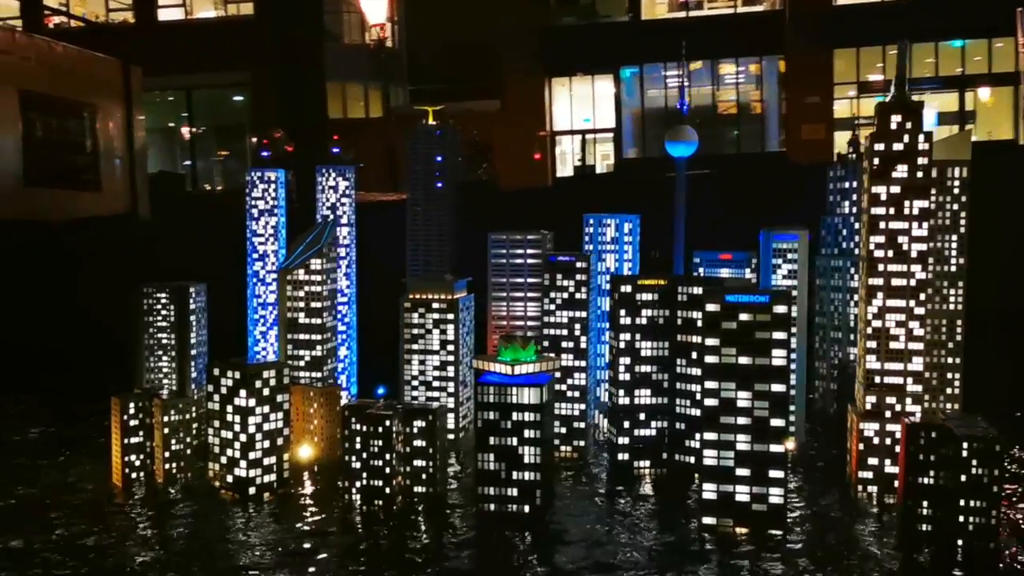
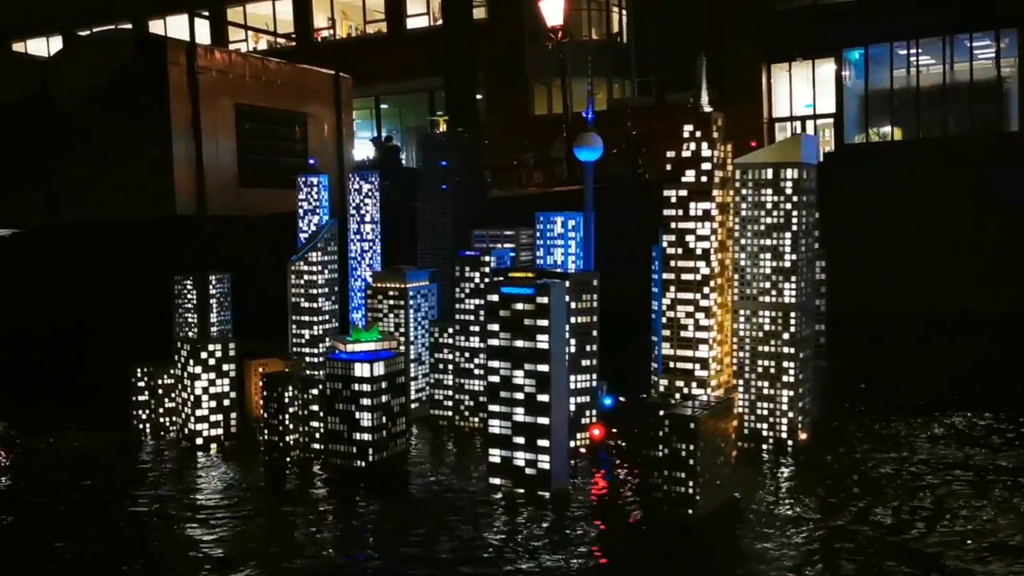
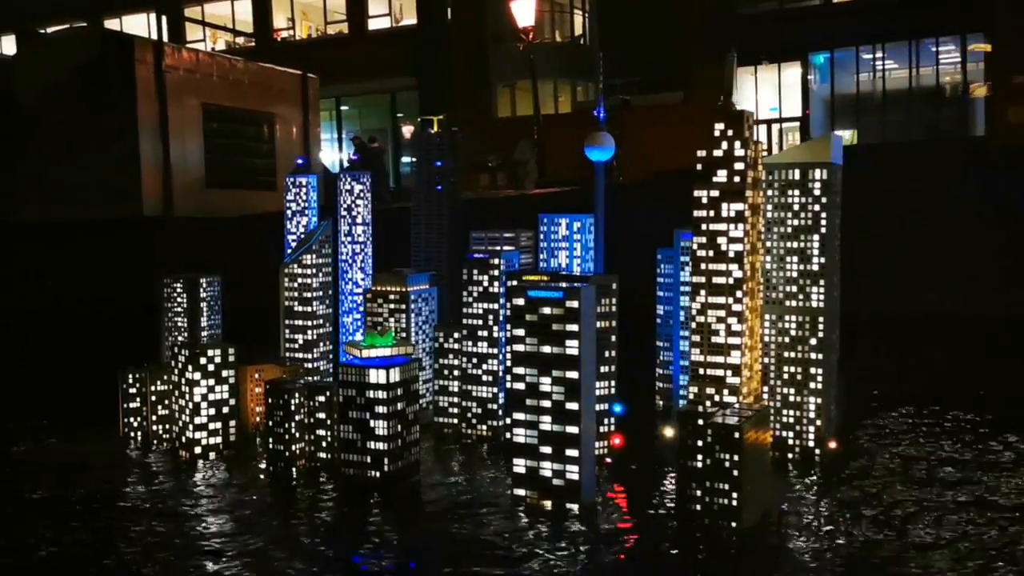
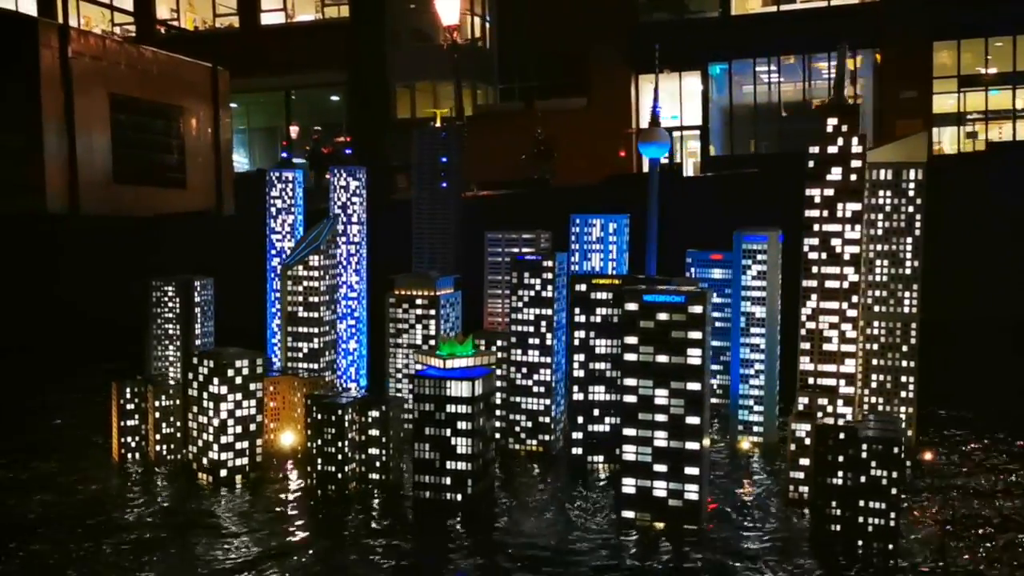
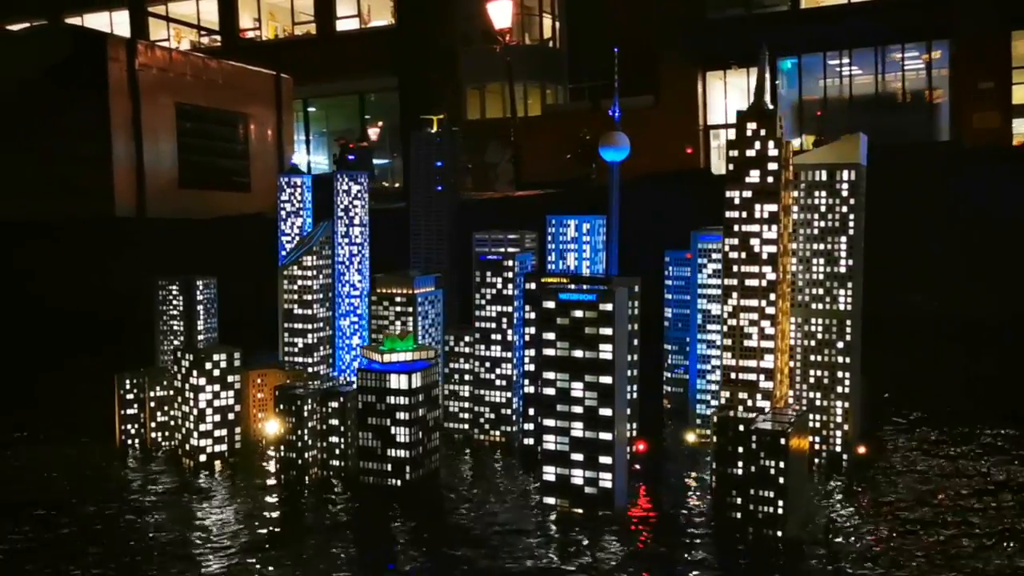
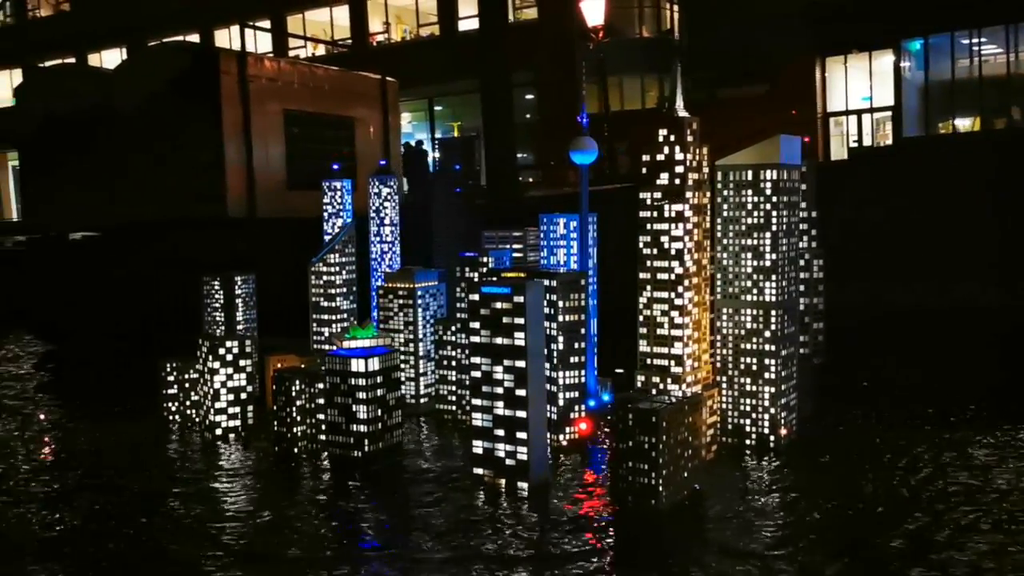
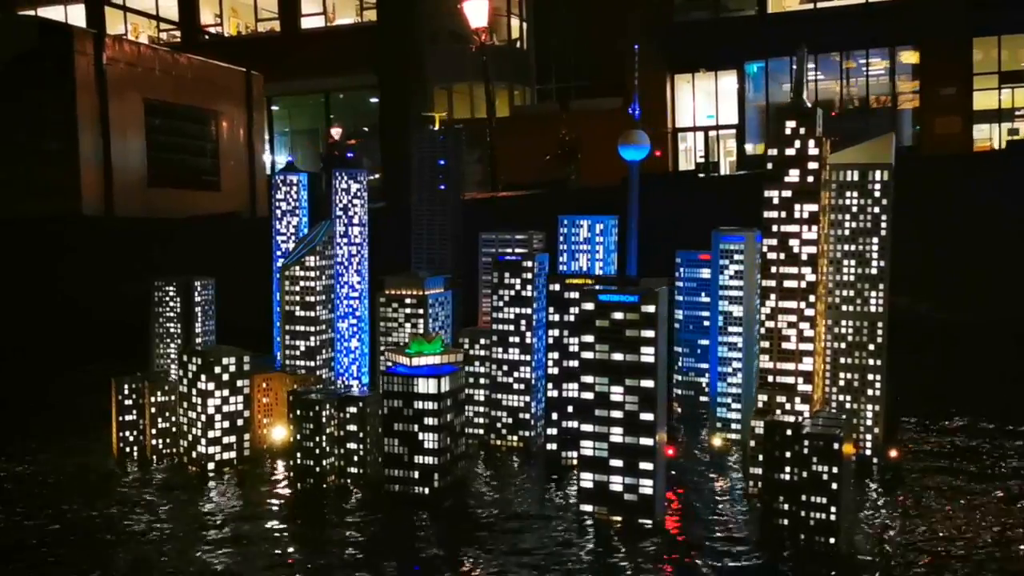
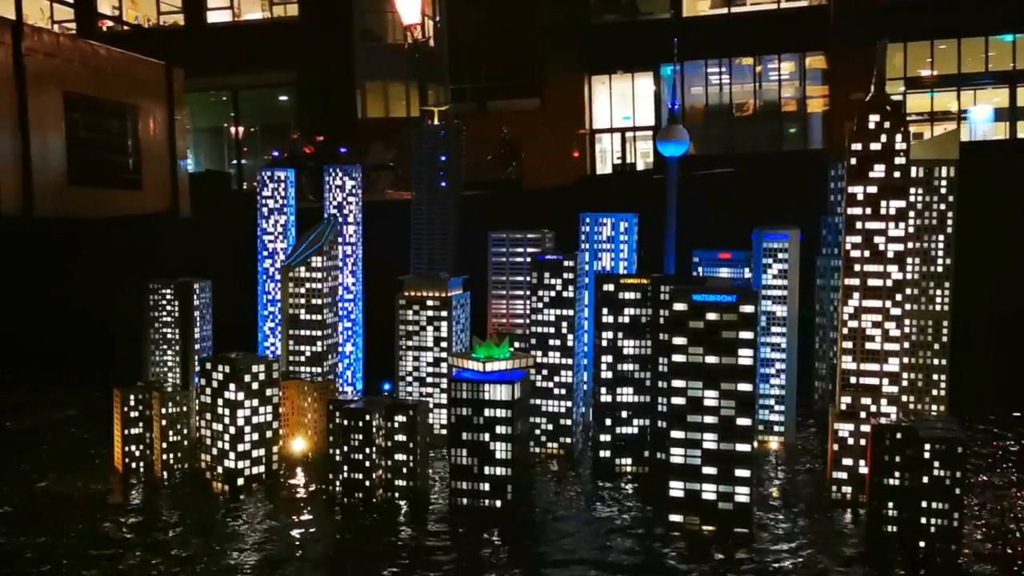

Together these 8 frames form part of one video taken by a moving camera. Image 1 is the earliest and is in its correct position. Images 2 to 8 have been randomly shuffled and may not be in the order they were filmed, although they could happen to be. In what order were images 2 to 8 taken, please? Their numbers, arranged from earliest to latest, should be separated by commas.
8, 4, 7, 5, 3, 2, 6
